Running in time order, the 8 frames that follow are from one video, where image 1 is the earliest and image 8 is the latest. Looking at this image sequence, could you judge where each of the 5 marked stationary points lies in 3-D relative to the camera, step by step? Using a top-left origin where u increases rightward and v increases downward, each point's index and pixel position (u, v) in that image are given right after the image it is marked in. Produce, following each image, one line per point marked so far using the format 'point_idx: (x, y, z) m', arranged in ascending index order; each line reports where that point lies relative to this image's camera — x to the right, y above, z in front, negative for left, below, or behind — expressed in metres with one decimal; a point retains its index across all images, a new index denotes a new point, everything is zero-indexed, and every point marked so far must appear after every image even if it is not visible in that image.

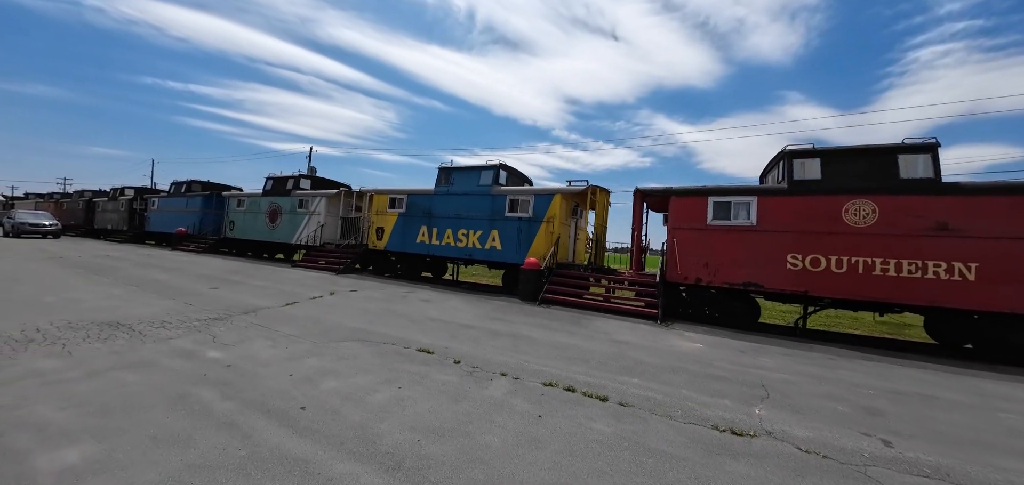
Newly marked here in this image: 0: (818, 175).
0: (+5.9, +1.3, +7.1) m
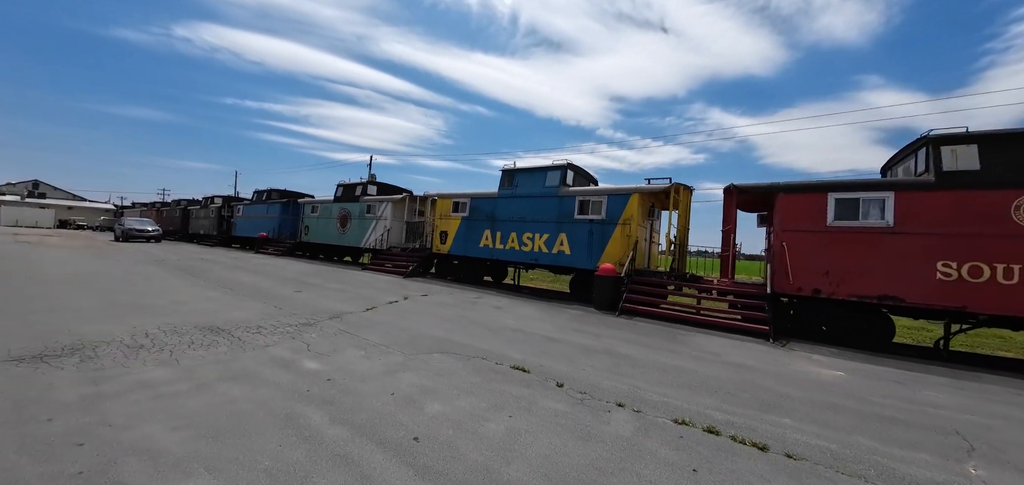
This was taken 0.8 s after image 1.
0: (+7.3, +1.2, +5.8) m
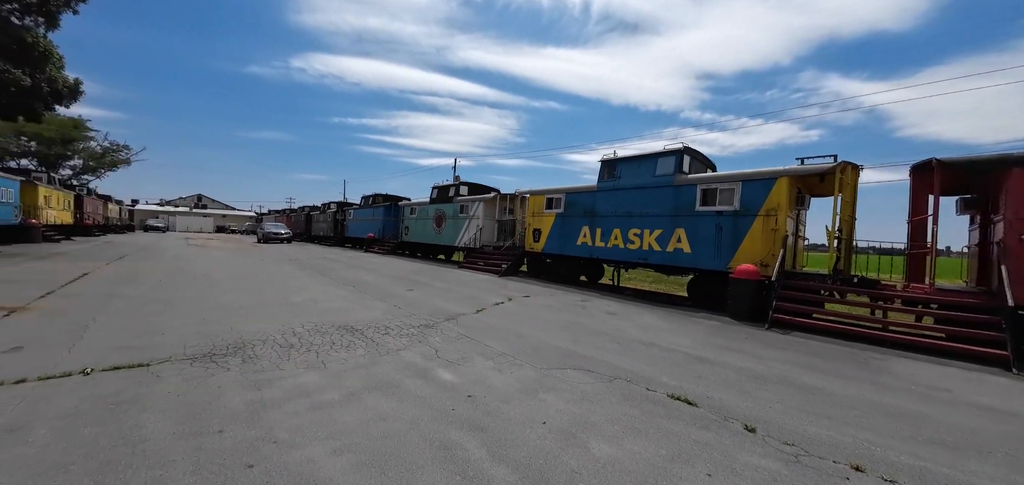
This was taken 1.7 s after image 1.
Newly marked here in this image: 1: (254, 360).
0: (+8.9, +1.3, +3.5) m
1: (-2.8, -1.3, +4.1) m
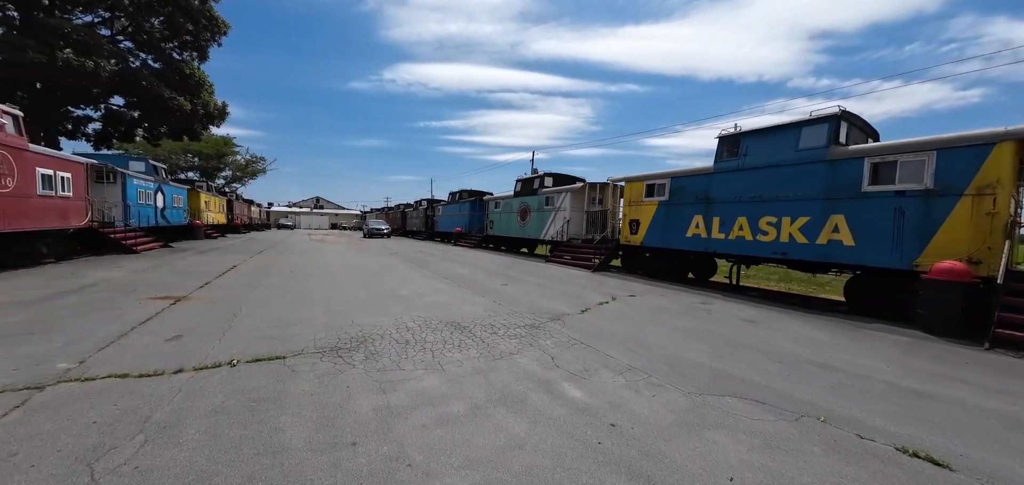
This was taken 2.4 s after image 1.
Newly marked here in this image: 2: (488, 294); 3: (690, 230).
0: (+9.8, +1.4, +0.9) m
1: (-1.5, -1.3, +4.1) m
2: (-0.5, -1.1, +7.7) m
3: (+4.8, +0.3, +9.9) m
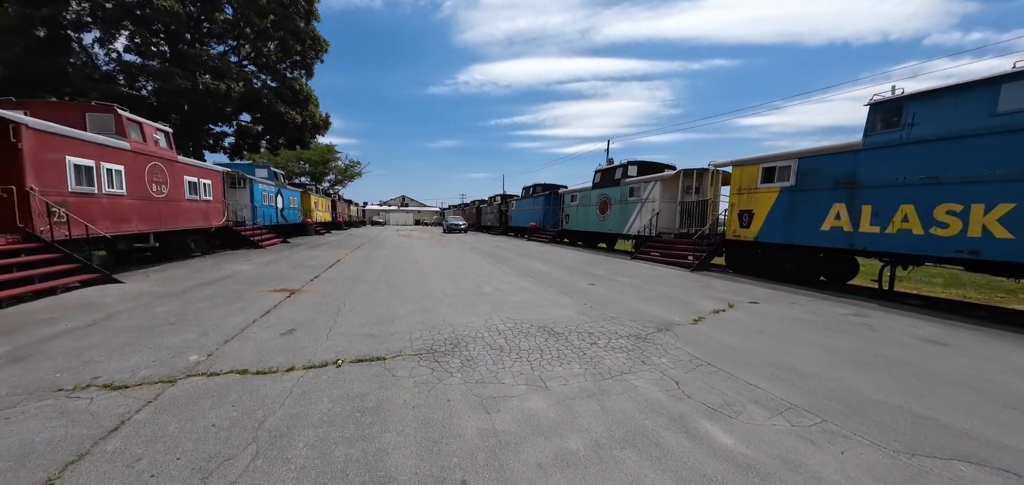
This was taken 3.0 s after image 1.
0: (+10.0, +1.4, -1.5) m
1: (-0.4, -1.3, +3.8) m
2: (+1.3, -1.0, +7.2) m
3: (+6.9, +0.4, +8.2) m
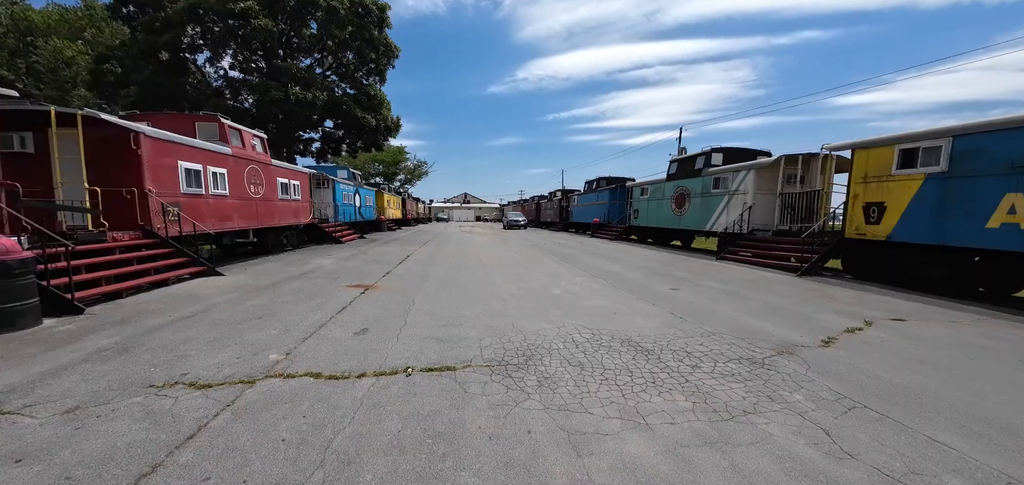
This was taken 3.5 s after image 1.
0: (+9.8, +1.3, -3.7) m
1: (+0.3, -1.3, +3.3) m
2: (+2.6, -1.0, +6.3) m
3: (+8.3, +0.4, +6.4) m
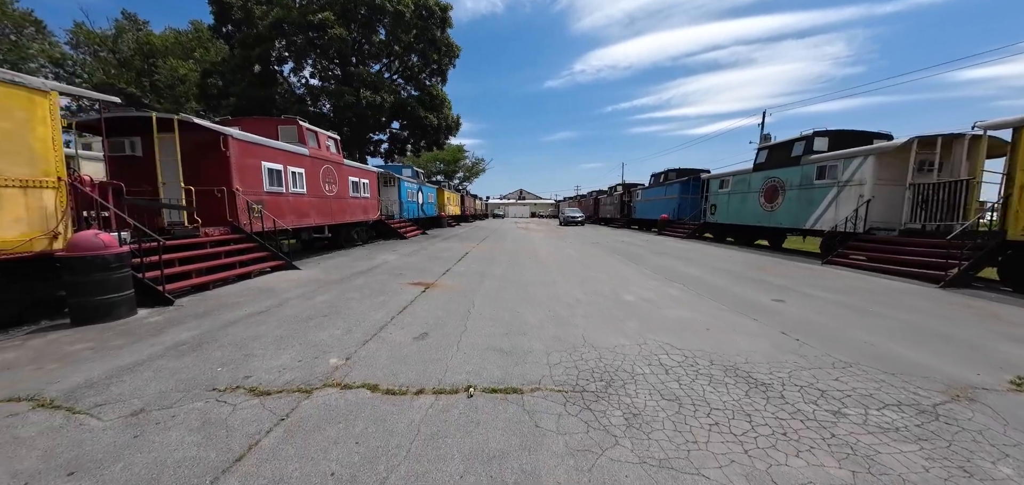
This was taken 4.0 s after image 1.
0: (+9.2, +1.1, -5.7) m
1: (+0.9, -1.3, +2.7) m
2: (+3.6, -1.0, +5.3) m
3: (+9.3, +0.3, +4.5) m
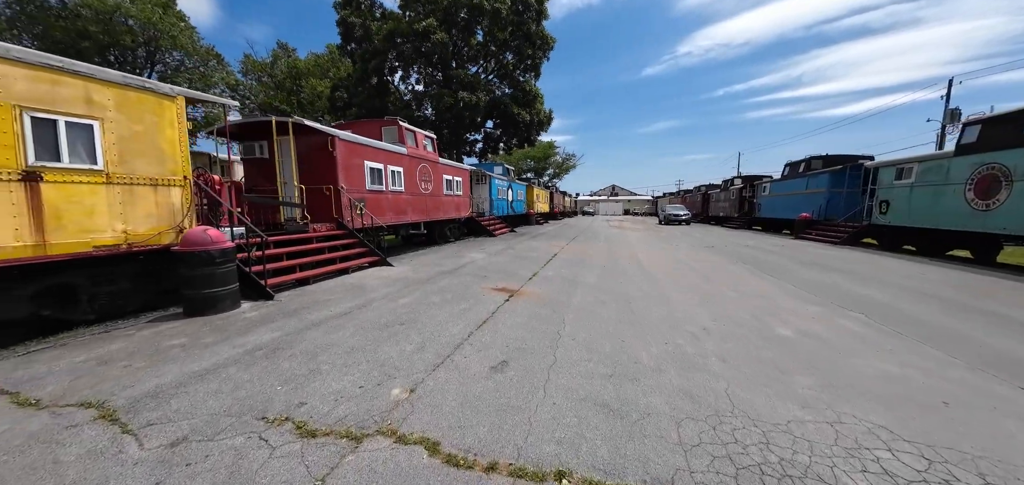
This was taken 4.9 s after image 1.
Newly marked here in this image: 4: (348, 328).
0: (+7.5, +0.7, -8.8) m
1: (+1.4, -1.4, +1.4) m
2: (+4.7, -1.2, +3.3) m
3: (+10.1, 0.0, +1.2) m
4: (-2.1, -1.1, +4.7) m
